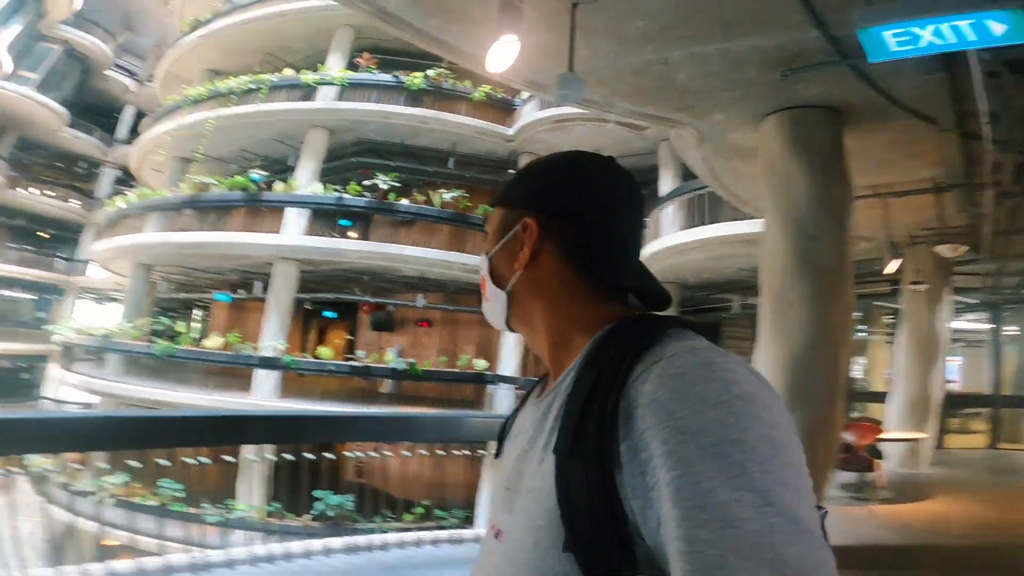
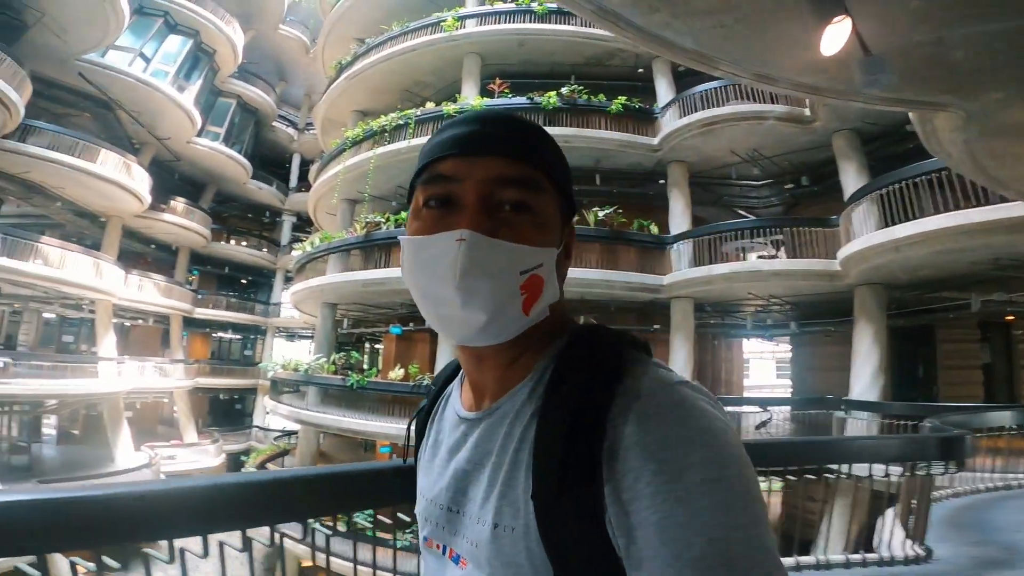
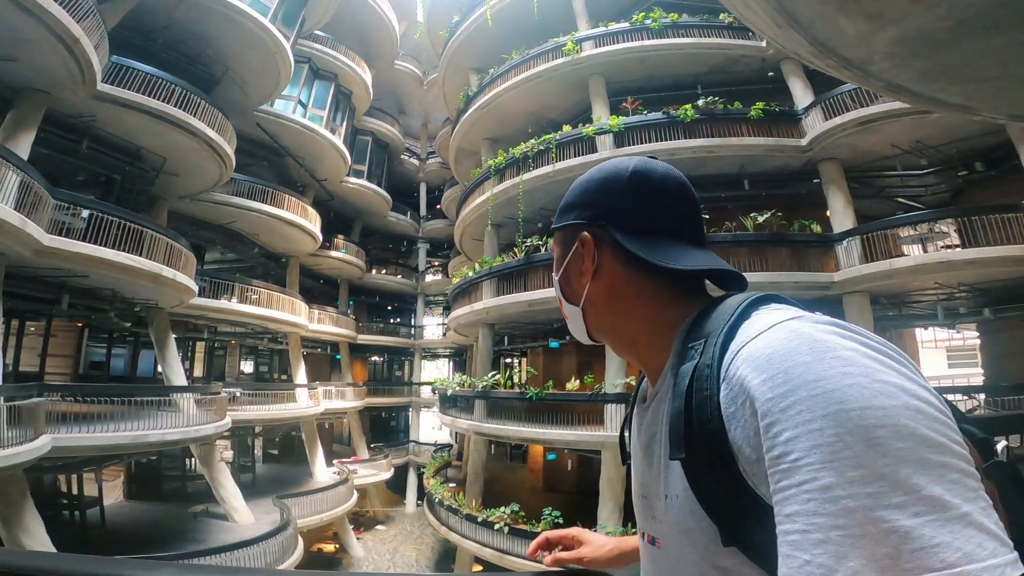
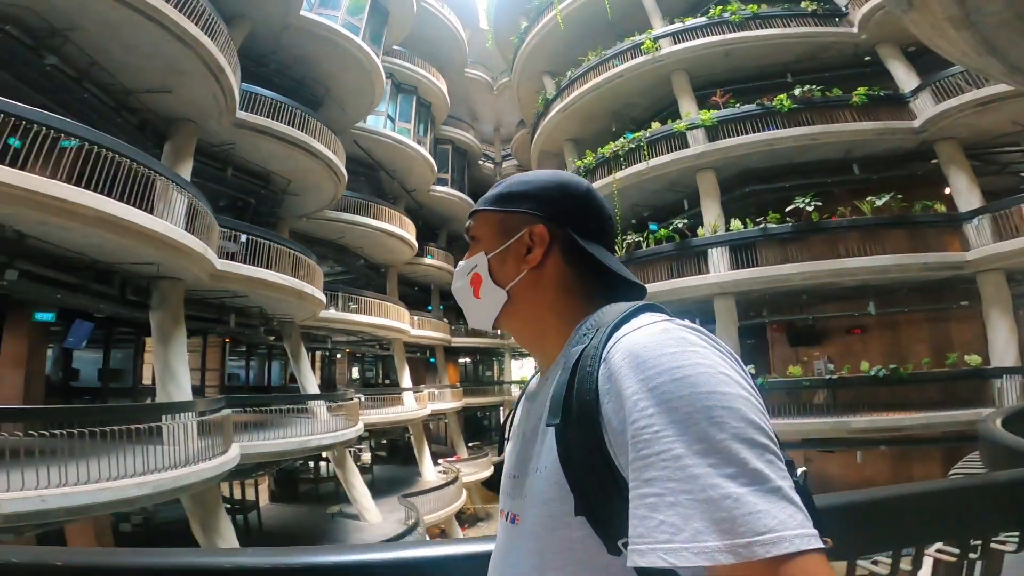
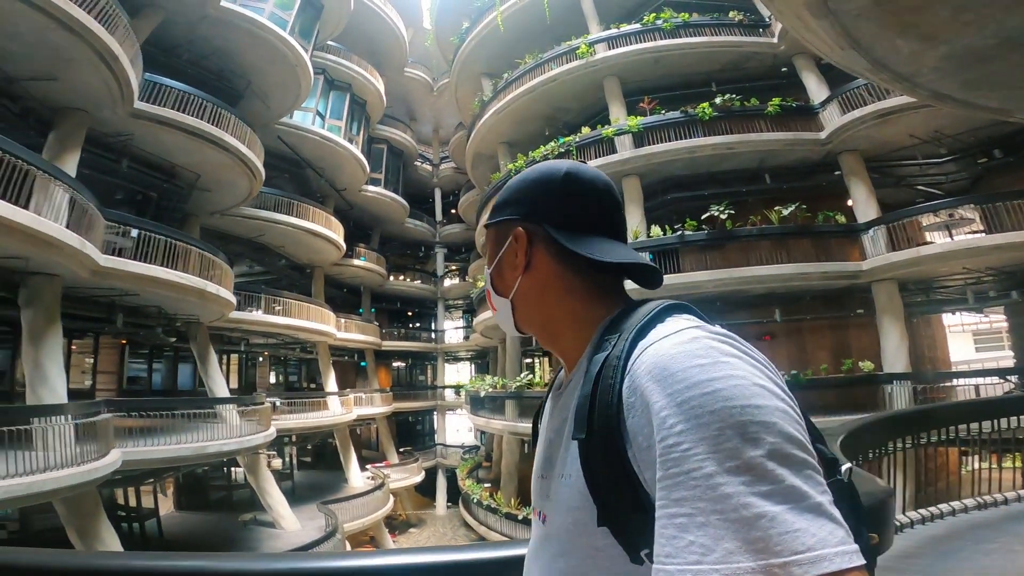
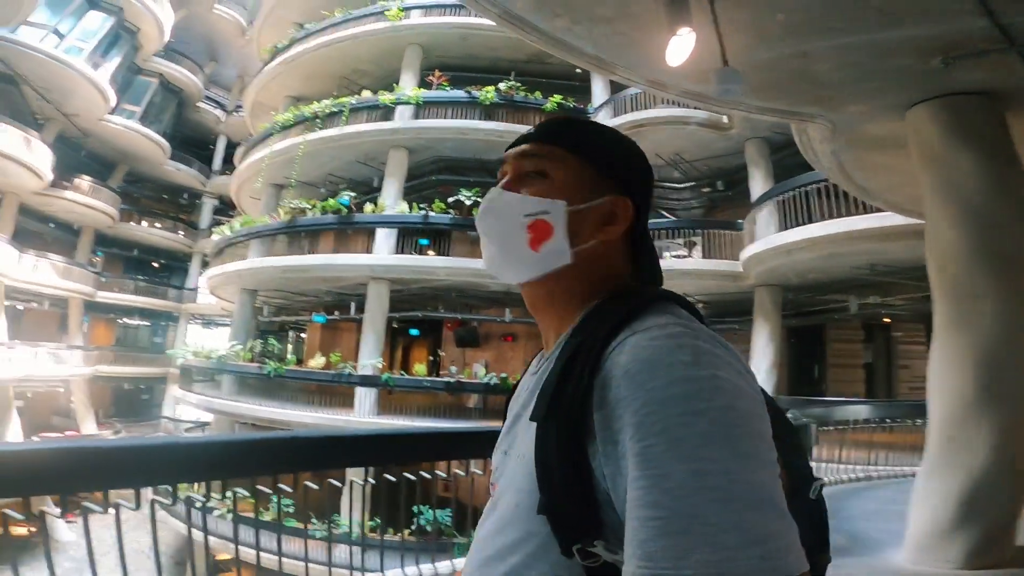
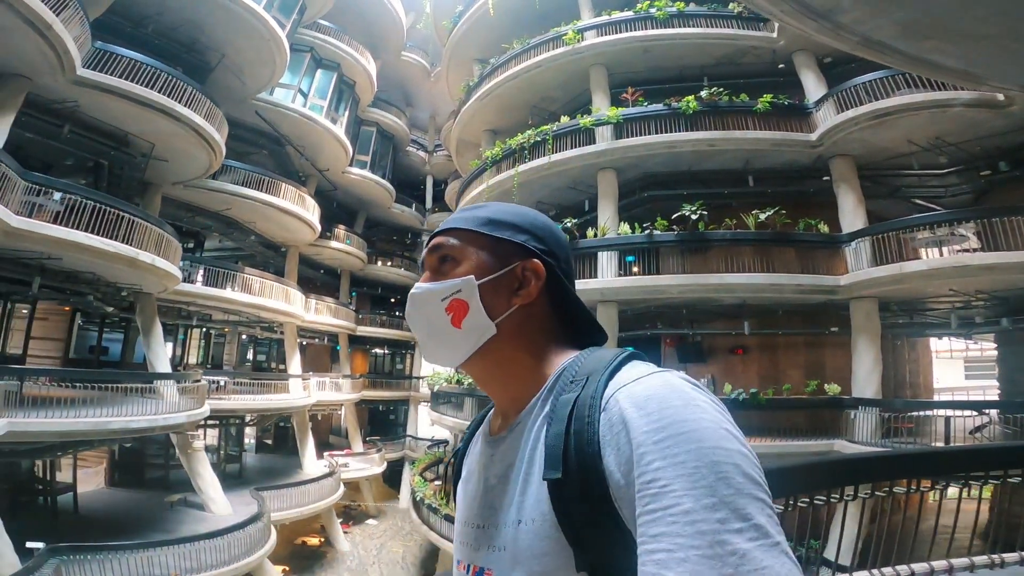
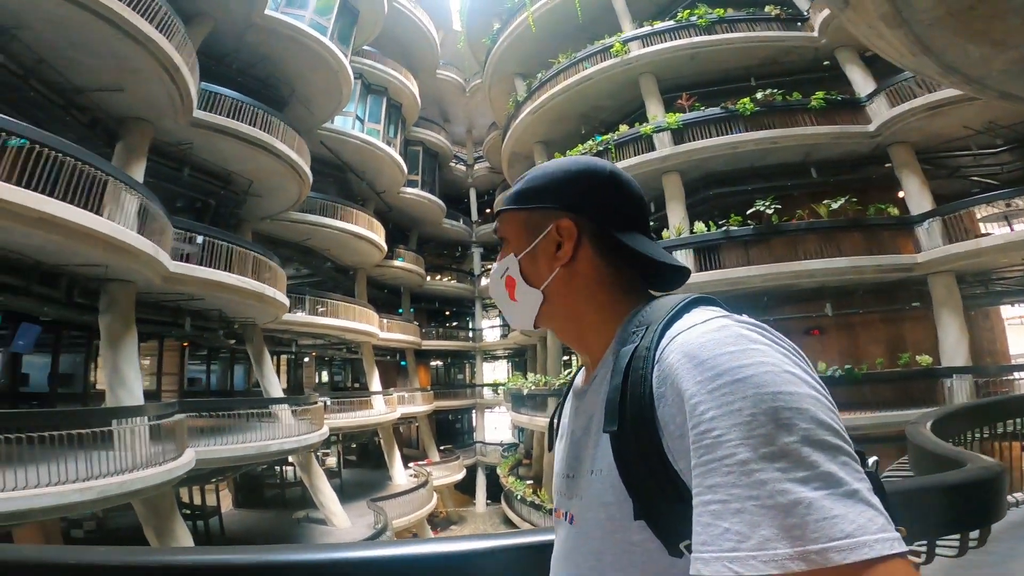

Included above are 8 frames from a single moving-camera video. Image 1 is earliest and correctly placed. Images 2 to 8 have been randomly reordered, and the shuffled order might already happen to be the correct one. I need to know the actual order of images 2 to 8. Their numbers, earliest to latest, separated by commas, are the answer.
6, 2, 7, 3, 5, 8, 4
